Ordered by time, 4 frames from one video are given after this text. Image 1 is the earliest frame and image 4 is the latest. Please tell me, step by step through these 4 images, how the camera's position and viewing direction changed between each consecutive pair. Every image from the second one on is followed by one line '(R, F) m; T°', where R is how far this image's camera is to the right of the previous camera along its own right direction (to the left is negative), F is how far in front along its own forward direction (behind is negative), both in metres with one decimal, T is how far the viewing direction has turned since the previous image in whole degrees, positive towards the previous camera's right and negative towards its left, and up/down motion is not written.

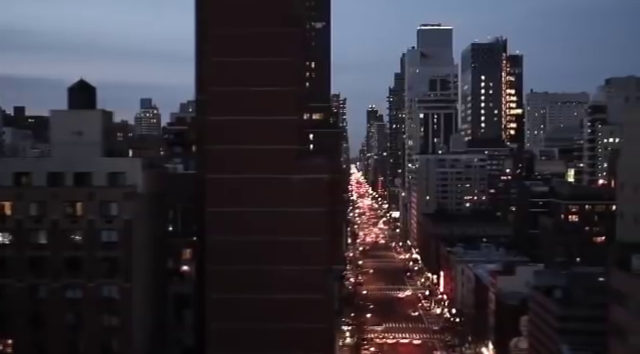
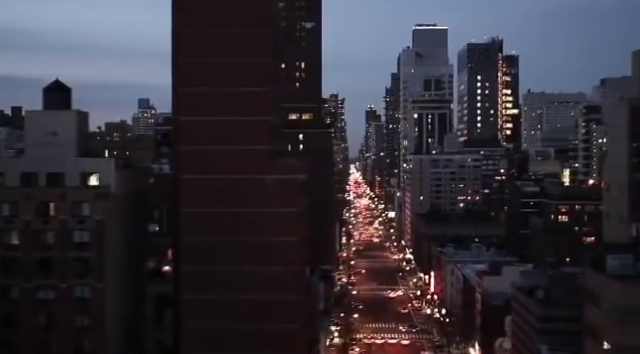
(+0.4, 0.0) m; 0°
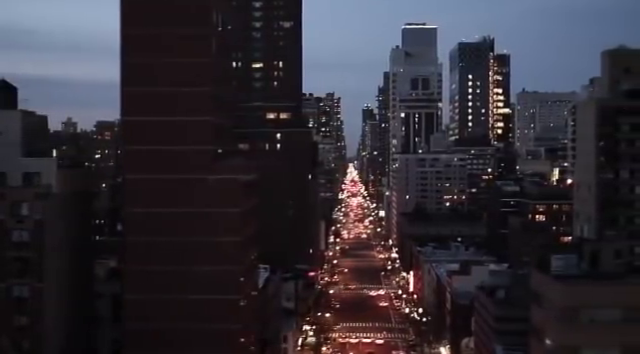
(+0.8, 0.0) m; 0°
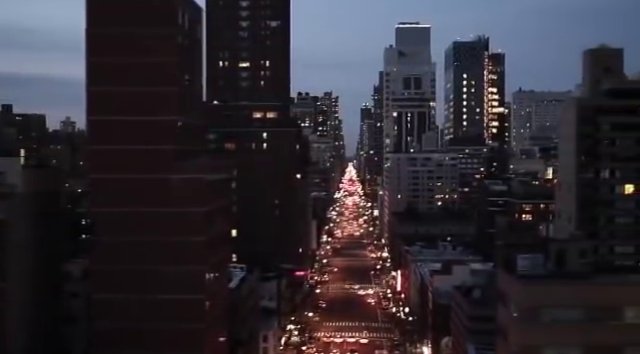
(+0.5, 0.0) m; 0°
